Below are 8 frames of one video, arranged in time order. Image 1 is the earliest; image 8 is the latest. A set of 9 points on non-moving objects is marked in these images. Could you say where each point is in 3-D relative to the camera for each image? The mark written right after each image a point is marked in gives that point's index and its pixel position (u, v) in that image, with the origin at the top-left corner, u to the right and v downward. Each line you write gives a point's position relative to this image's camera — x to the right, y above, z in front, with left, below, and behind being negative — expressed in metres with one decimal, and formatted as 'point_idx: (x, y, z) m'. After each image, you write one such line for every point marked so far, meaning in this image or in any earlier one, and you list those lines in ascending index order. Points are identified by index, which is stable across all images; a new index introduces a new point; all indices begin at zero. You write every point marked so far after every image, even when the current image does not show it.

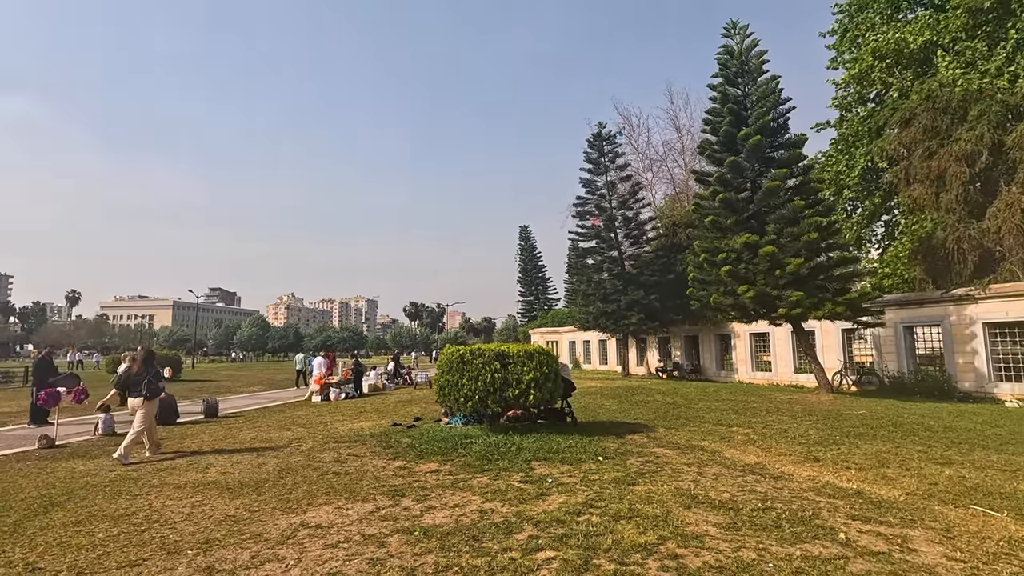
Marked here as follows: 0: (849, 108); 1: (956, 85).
0: (+11.1, +6.0, +17.7) m
1: (+10.9, +5.0, +13.2) m
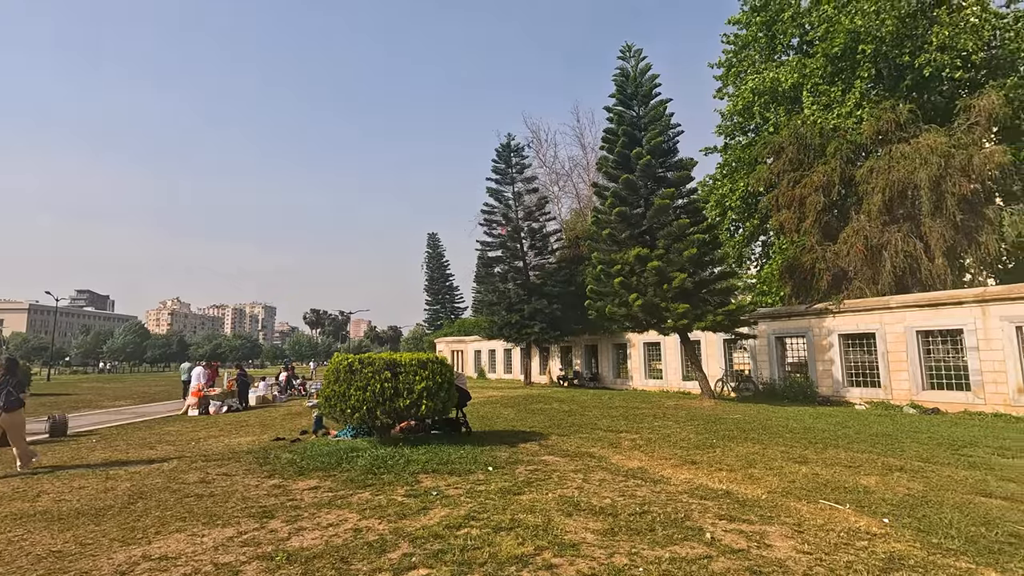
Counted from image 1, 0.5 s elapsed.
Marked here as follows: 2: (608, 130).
0: (+7.9, +5.5, +19.3) m
1: (+8.4, +4.6, +14.8) m
2: (+2.3, +3.8, +13.0) m
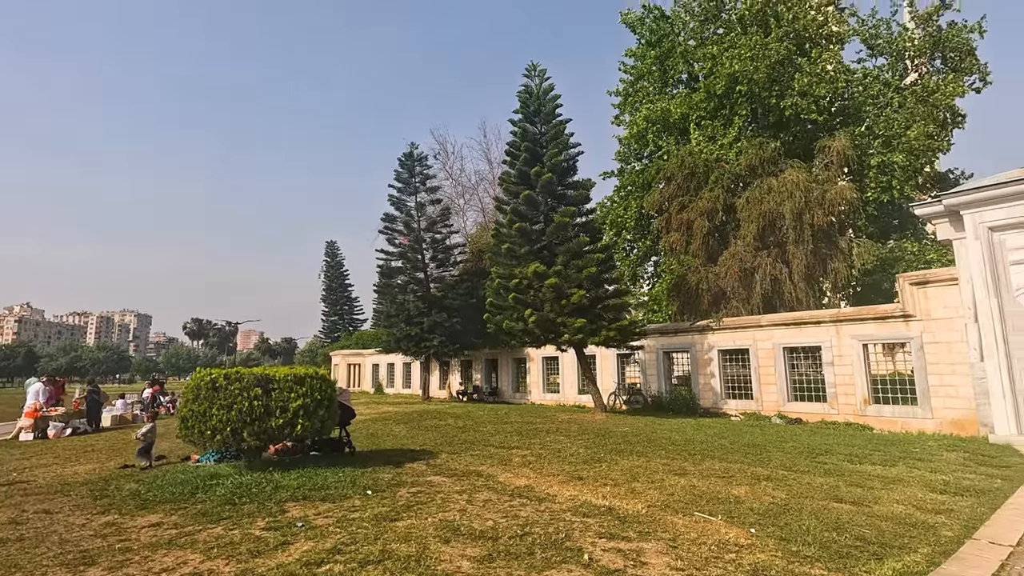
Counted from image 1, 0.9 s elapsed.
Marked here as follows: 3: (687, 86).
0: (+4.4, +4.8, +20.3) m
1: (+5.7, +4.0, +16.0) m
2: (0.0, +3.5, +13.1) m
3: (+6.4, +7.4, +19.5) m
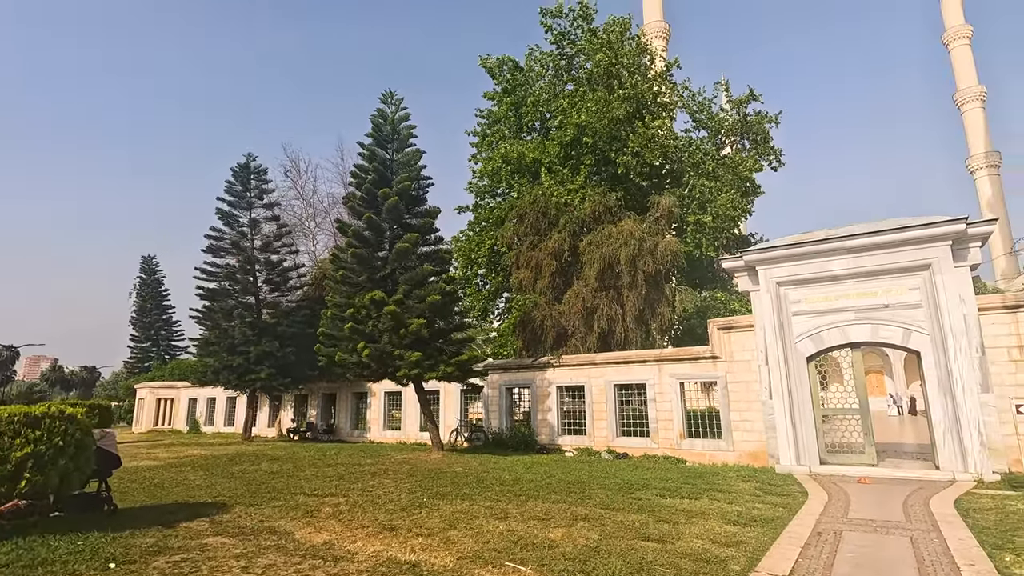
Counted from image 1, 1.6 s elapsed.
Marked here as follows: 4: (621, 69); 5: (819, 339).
0: (-1.1, +3.5, +20.7) m
1: (+1.2, +2.9, +16.7) m
2: (-3.6, +2.8, +12.4) m
3: (+1.1, +5.9, +20.6) m
4: (+3.8, +7.5, +18.4) m
5: (+6.0, -1.0, +10.4) m
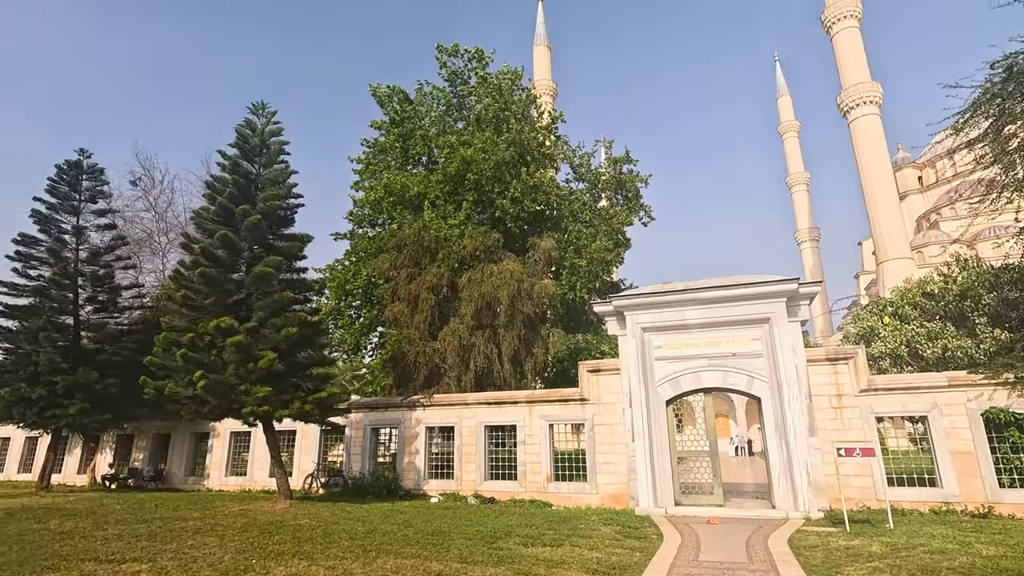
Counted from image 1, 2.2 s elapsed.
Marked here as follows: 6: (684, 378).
0: (-5.6, +2.3, +19.8) m
1: (-2.5, +1.8, +16.4) m
2: (-6.2, +2.3, +11.2) m
3: (-3.3, +4.6, +20.4) m
4: (-0.1, +6.1, +18.9) m
5: (+3.4, -2.0, +11.0) m
6: (+3.5, -1.8, +10.9) m
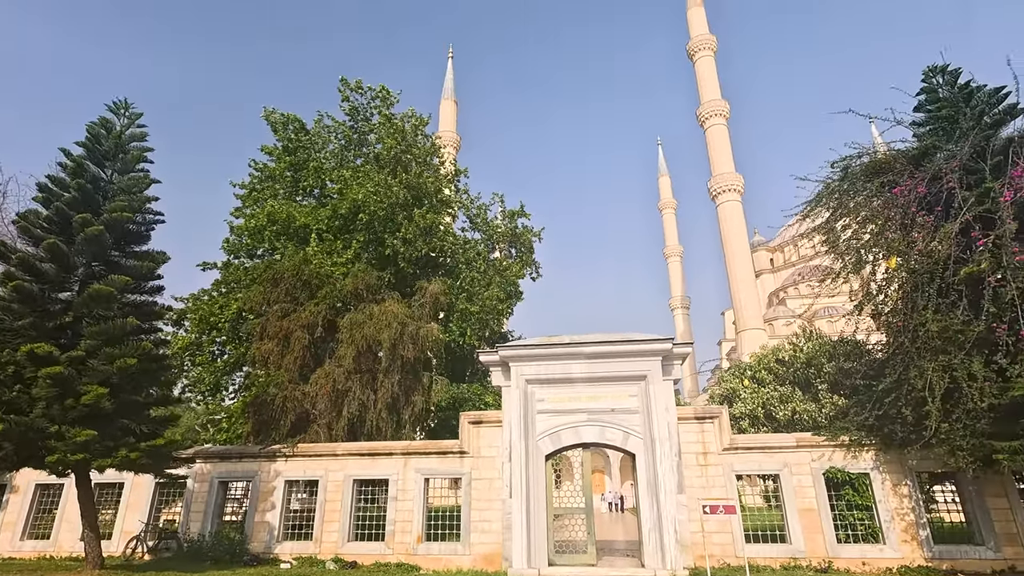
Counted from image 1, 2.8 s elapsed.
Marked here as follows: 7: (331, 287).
0: (-9.3, +1.2, +18.1) m
1: (-5.7, +0.7, +15.4) m
2: (-8.2, +1.9, +9.6) m
3: (-7.1, +3.2, +19.4) m
4: (-3.6, +4.6, +18.7) m
5: (+0.9, -3.0, +10.9) m
6: (+1.1, -2.9, +10.9) m
7: (-5.1, 0.0, +15.2) m
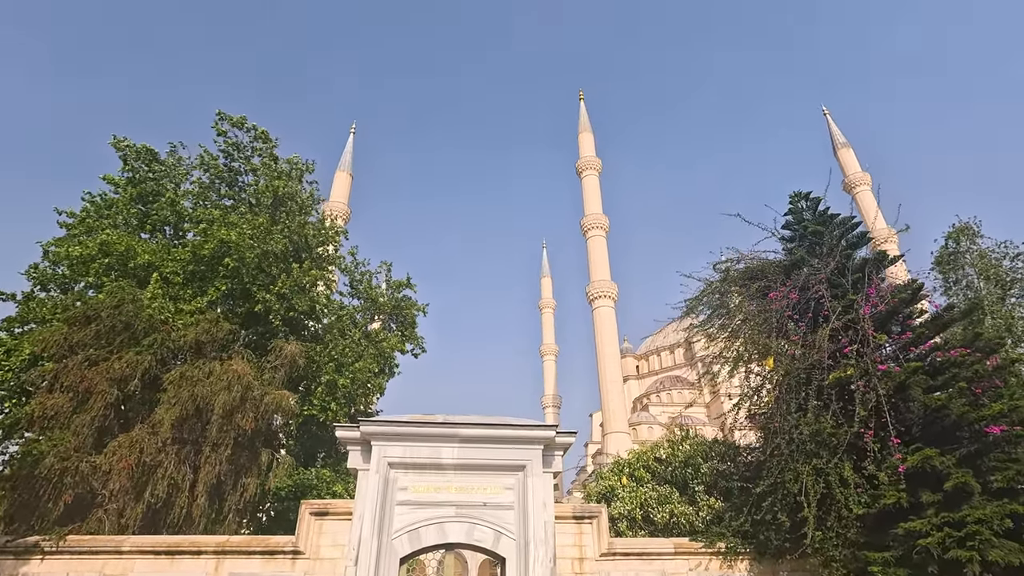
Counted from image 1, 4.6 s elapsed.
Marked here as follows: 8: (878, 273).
0: (-12.8, +0.1, +14.7) m
1: (-8.7, -0.4, +12.7) m
2: (-9.7, +2.0, +6.9) m
3: (-10.8, +1.6, +16.8) m
4: (-7.1, +2.6, +17.1) m
5: (-1.6, -4.2, +9.2) m
6: (-1.5, -4.2, +9.2) m
7: (-8.2, -1.1, +12.6) m
8: (+7.1, +0.3, +10.4) m
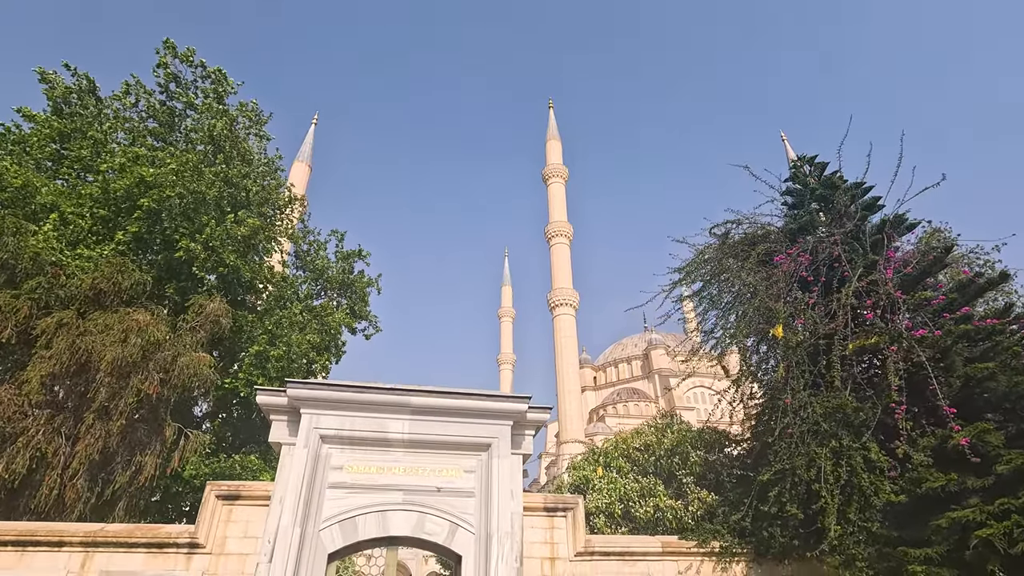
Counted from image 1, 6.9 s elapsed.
0: (-13.6, +1.5, +12.1) m
1: (-9.3, +0.8, +10.4) m
2: (-9.8, +3.4, +4.6) m
3: (-11.6, +2.9, +14.3) m
4: (-7.9, +3.7, +14.9) m
5: (-2.2, -3.2, +7.3) m
6: (-2.0, -3.1, +7.3) m
7: (-8.8, +0.1, +10.3) m
8: (+6.6, +0.9, +9.2) m
